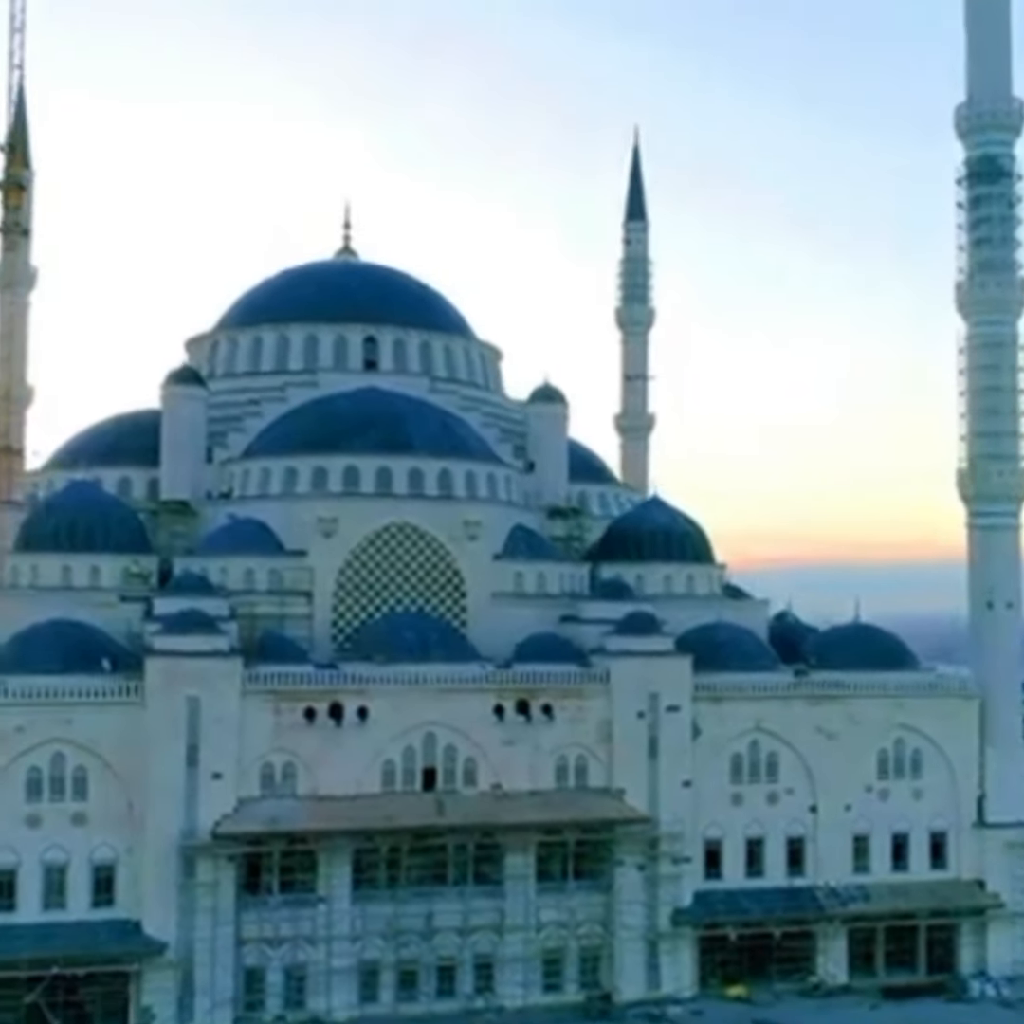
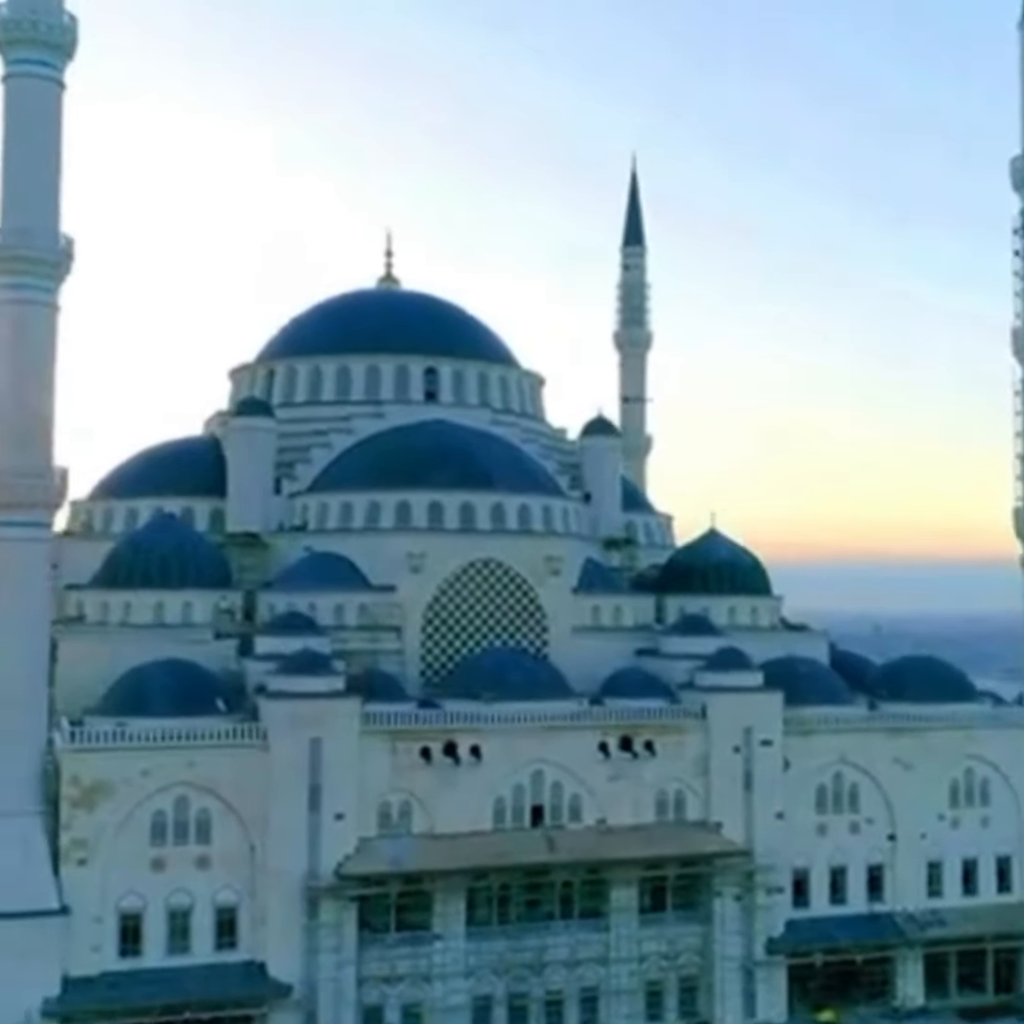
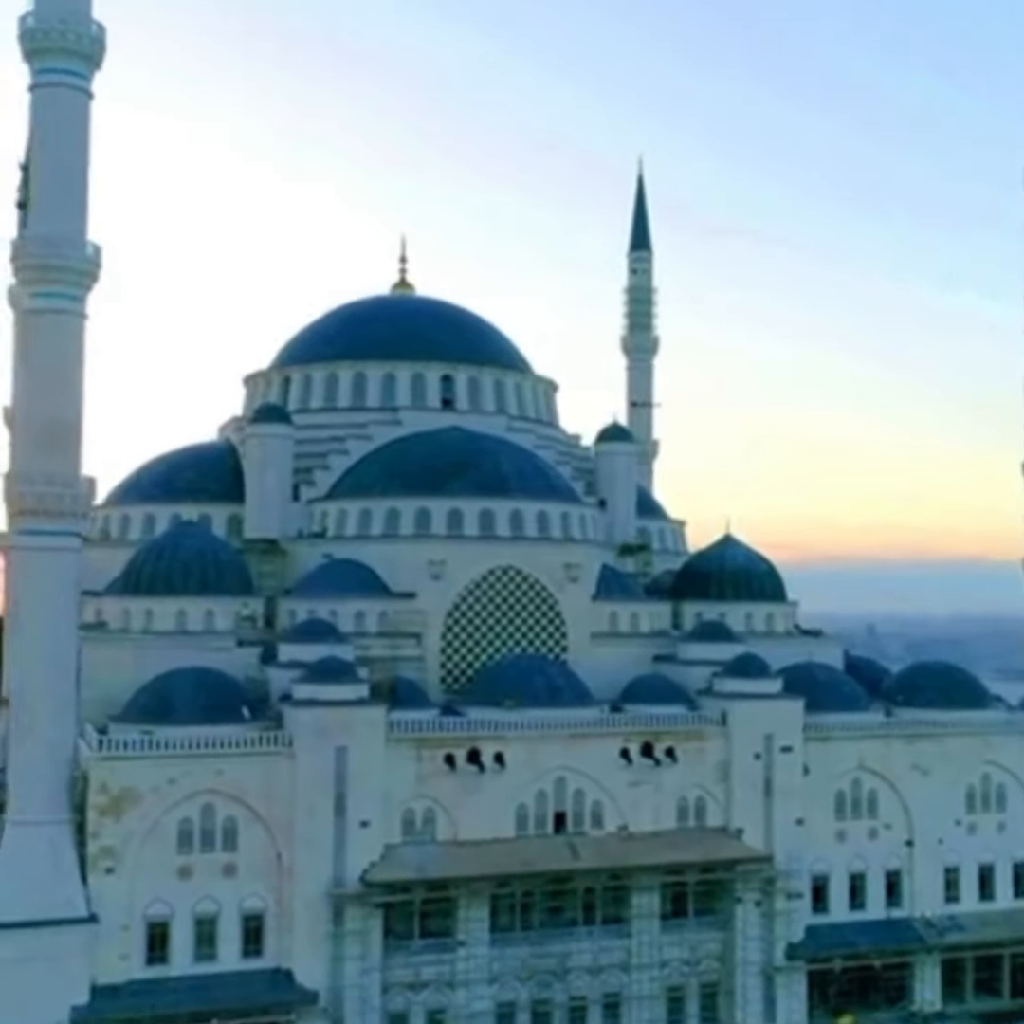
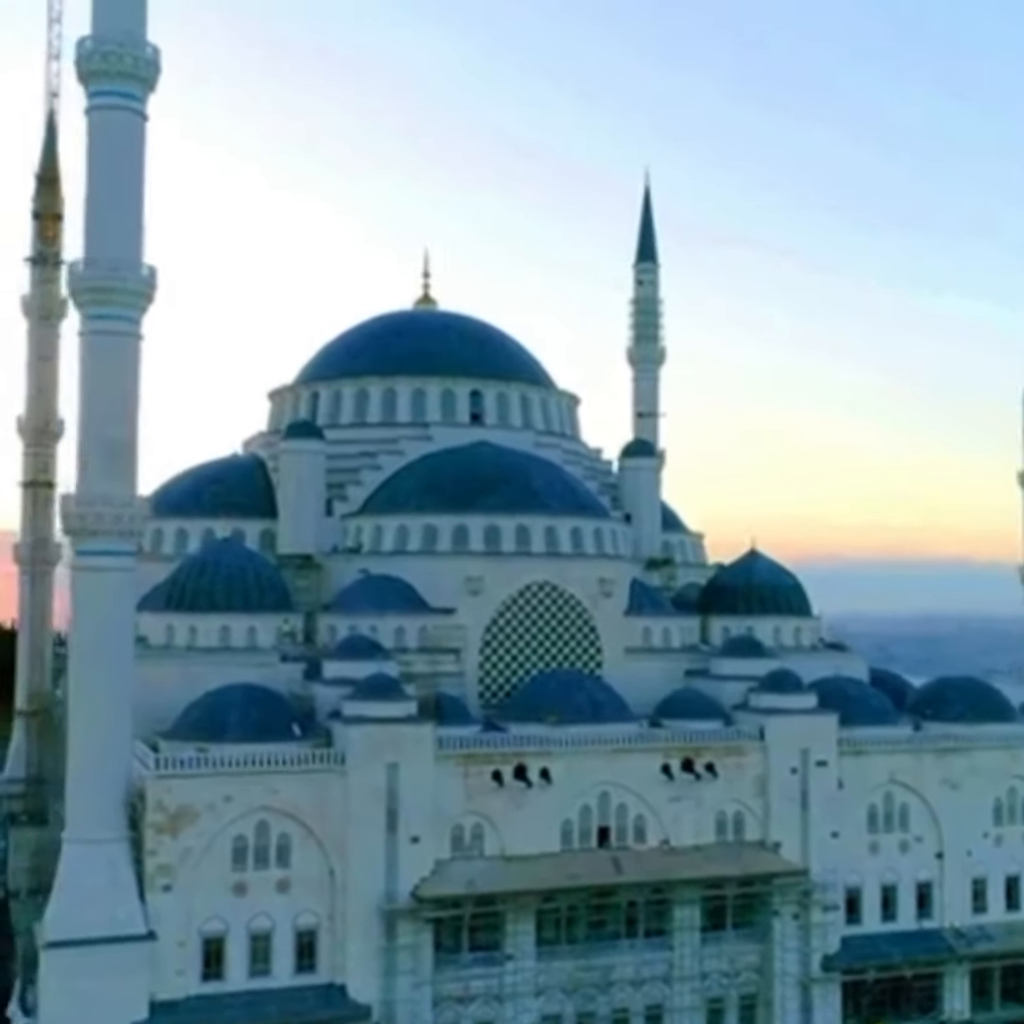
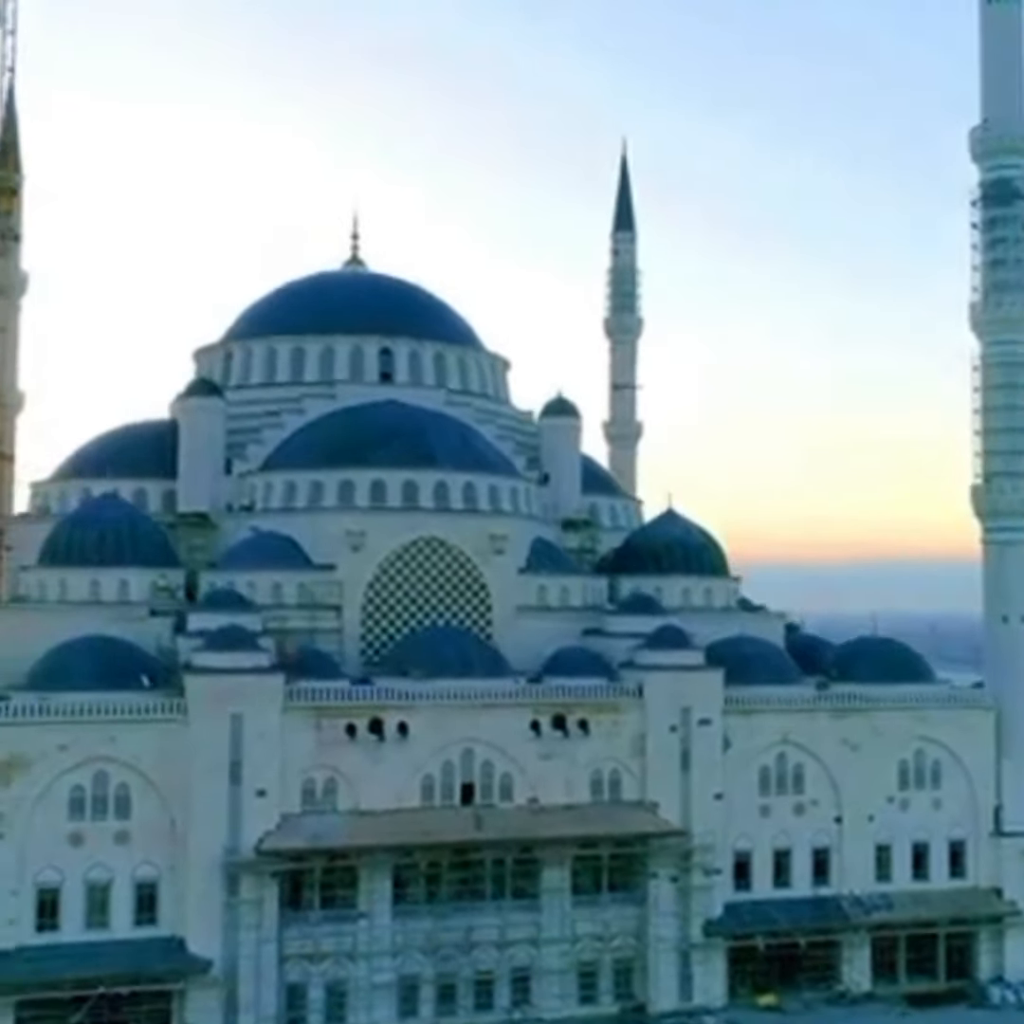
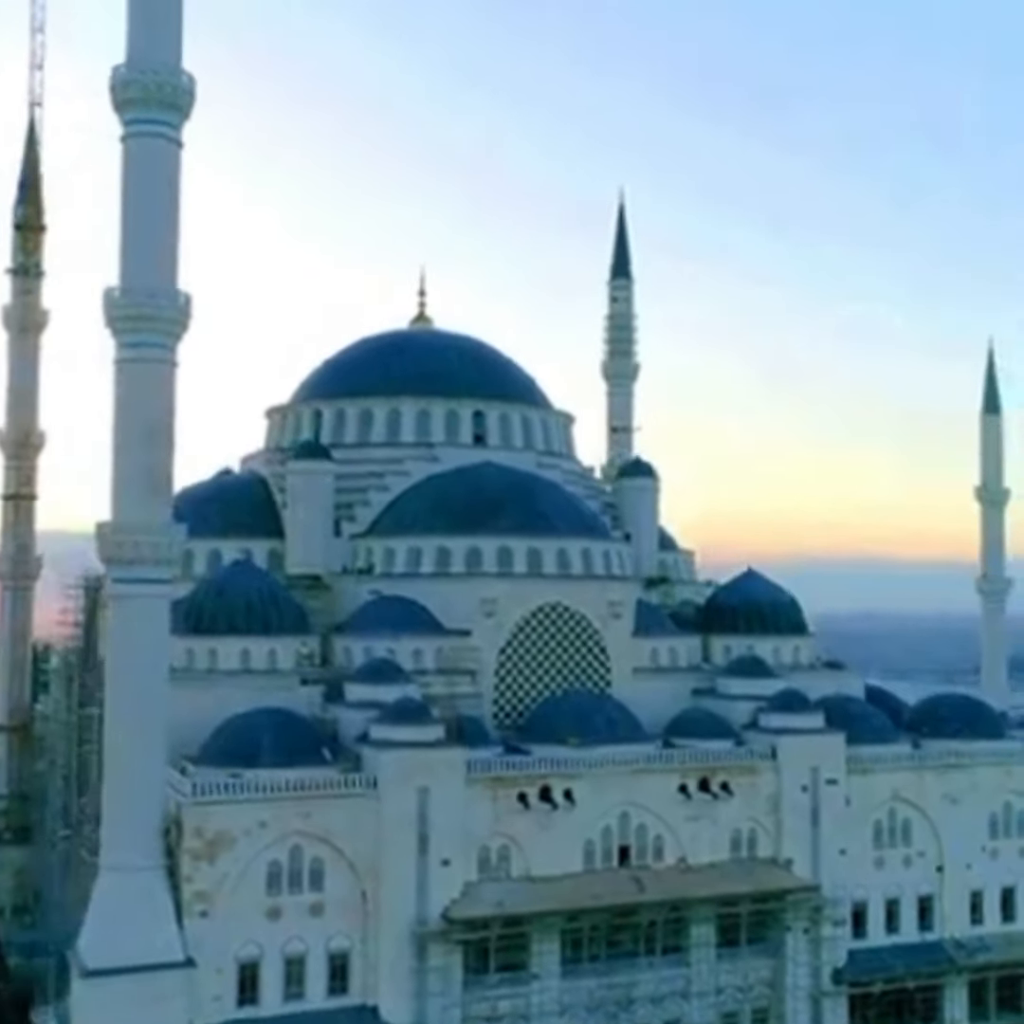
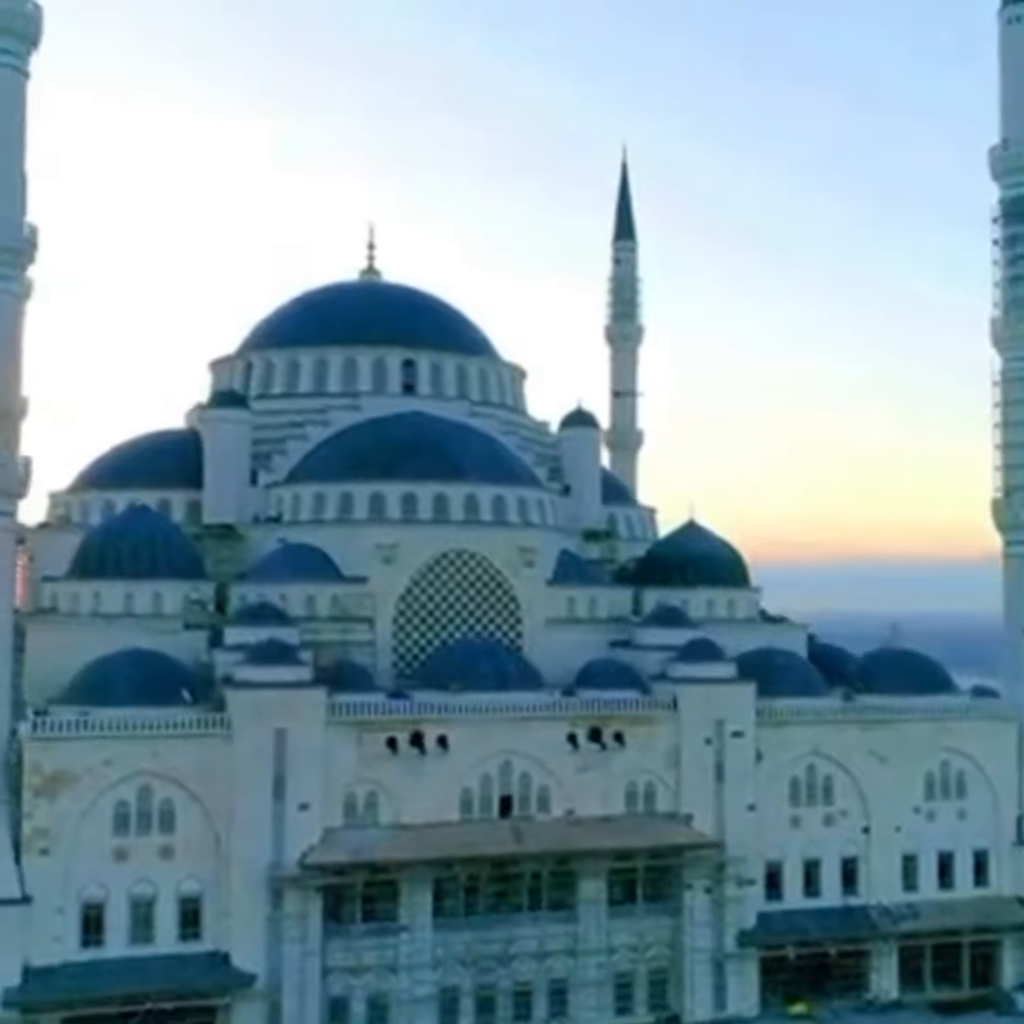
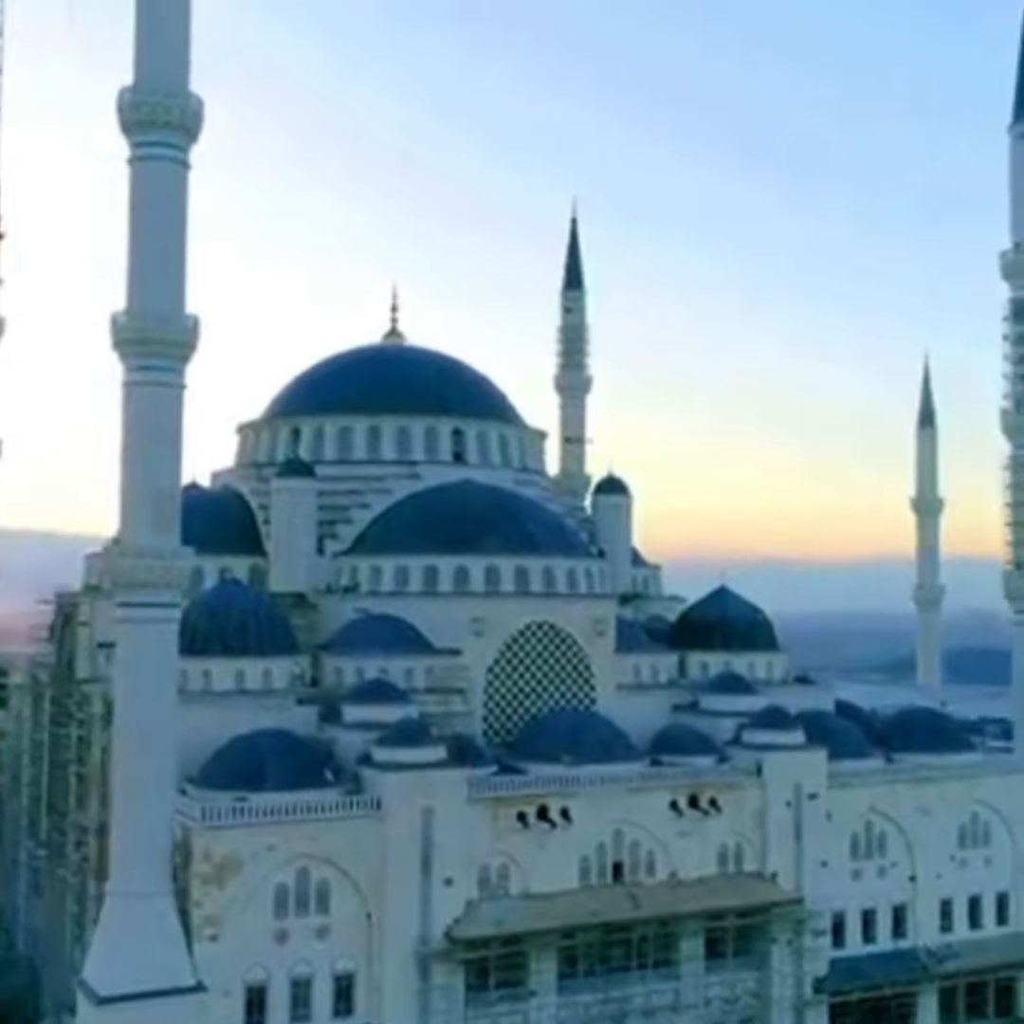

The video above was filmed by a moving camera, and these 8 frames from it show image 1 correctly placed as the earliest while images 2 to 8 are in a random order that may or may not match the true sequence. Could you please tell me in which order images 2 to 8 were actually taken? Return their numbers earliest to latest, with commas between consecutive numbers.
5, 7, 2, 3, 4, 6, 8
